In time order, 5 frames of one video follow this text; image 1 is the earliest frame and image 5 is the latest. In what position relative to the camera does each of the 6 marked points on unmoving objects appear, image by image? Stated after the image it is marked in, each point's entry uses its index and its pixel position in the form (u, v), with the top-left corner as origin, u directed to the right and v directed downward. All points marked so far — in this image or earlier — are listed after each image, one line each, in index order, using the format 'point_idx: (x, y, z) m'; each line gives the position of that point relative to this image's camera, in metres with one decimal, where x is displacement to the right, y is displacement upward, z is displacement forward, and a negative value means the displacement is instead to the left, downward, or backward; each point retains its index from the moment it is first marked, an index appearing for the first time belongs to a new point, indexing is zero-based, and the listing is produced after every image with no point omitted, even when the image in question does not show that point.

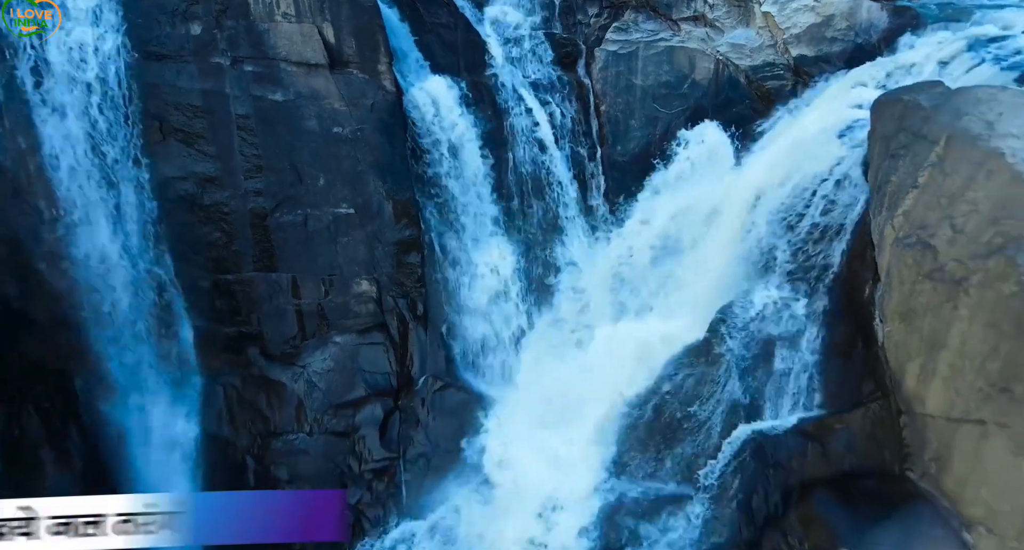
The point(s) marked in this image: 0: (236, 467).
0: (-2.5, -1.7, +5.3) m
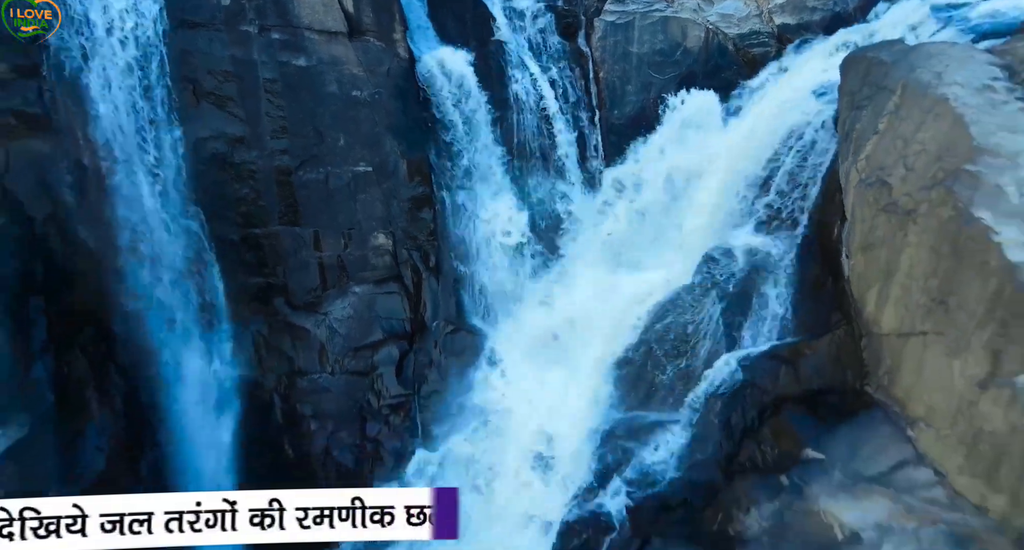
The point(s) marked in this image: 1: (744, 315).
0: (-2.5, -1.3, +5.8) m
1: (+1.9, -0.3, +4.8) m
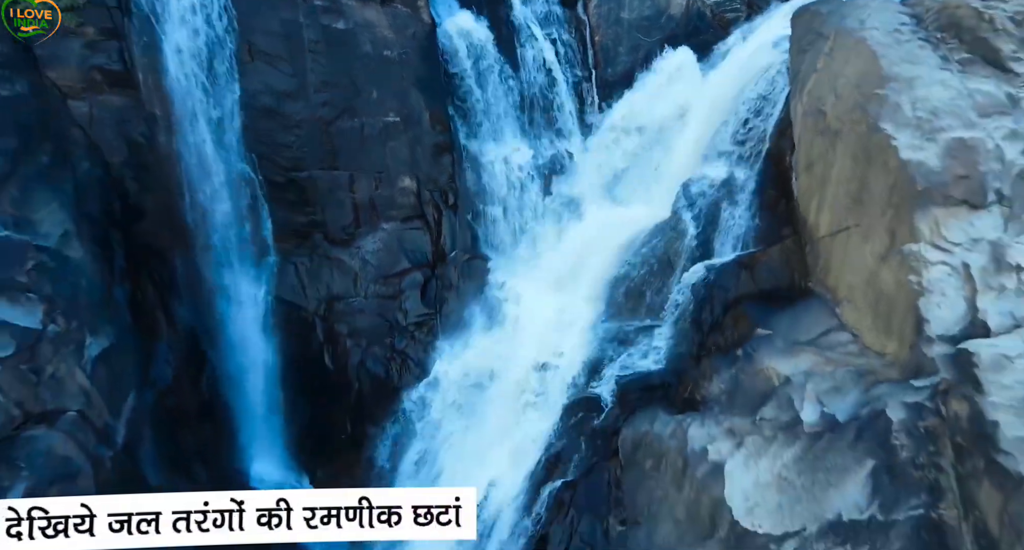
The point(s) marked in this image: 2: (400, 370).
0: (-2.4, -0.5, +6.7) m
1: (+1.9, +0.4, +5.7) m
2: (-1.2, -1.0, +6.7) m
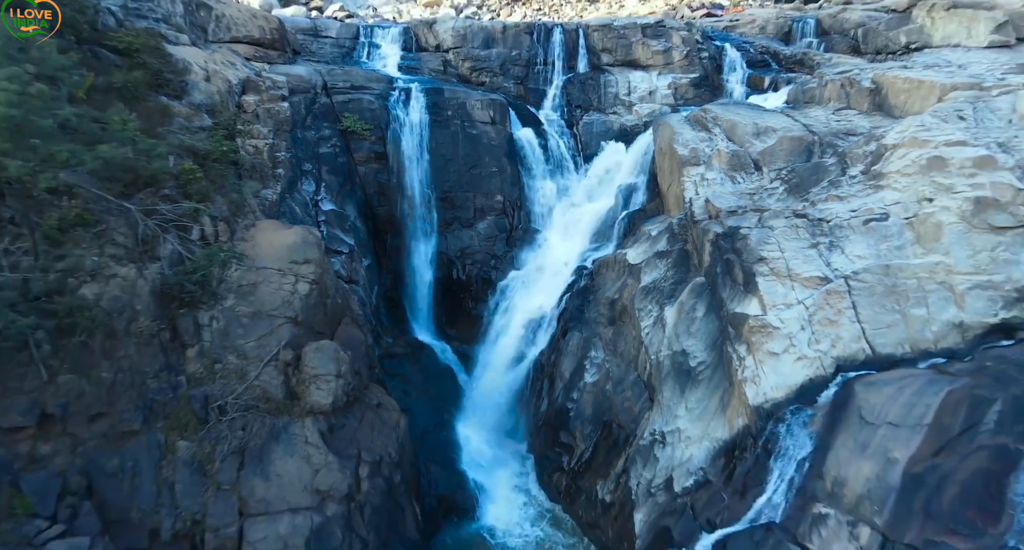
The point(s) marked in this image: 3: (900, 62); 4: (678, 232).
0: (-1.5, +0.3, +14.5) m
1: (+2.8, +1.5, +13.7) m
2: (-0.4, -0.1, +14.3) m
3: (+7.8, +4.3, +12.1) m
4: (+3.0, +0.8, +10.9) m
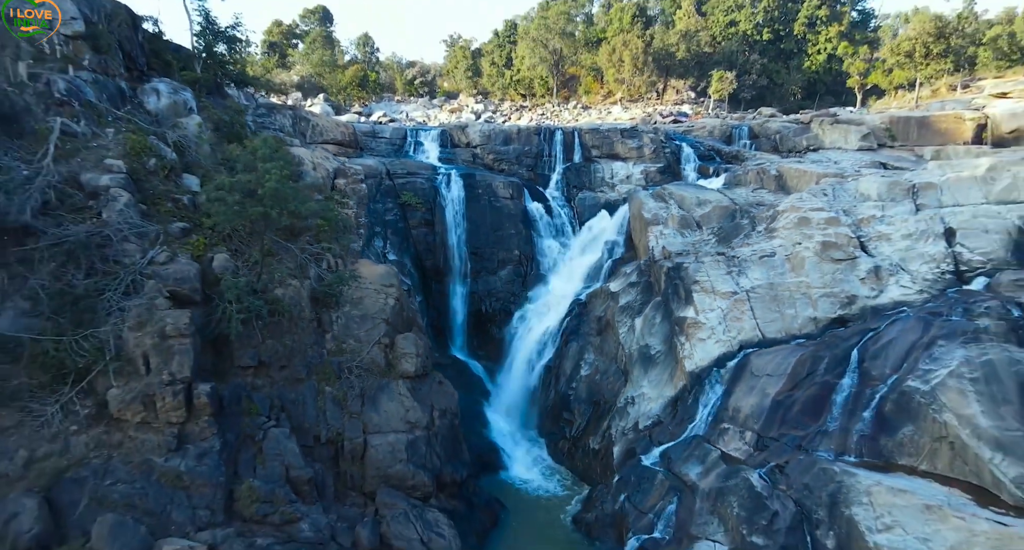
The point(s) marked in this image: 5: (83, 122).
0: (-1.1, -0.9, +19.2) m
1: (+3.2, +0.5, +18.5) m
2: (+0.1, -1.2, +19.0) m
3: (+8.3, +3.4, +17.4) m
4: (+3.5, +0.1, +15.7) m
5: (-8.5, +3.0, +11.8) m
